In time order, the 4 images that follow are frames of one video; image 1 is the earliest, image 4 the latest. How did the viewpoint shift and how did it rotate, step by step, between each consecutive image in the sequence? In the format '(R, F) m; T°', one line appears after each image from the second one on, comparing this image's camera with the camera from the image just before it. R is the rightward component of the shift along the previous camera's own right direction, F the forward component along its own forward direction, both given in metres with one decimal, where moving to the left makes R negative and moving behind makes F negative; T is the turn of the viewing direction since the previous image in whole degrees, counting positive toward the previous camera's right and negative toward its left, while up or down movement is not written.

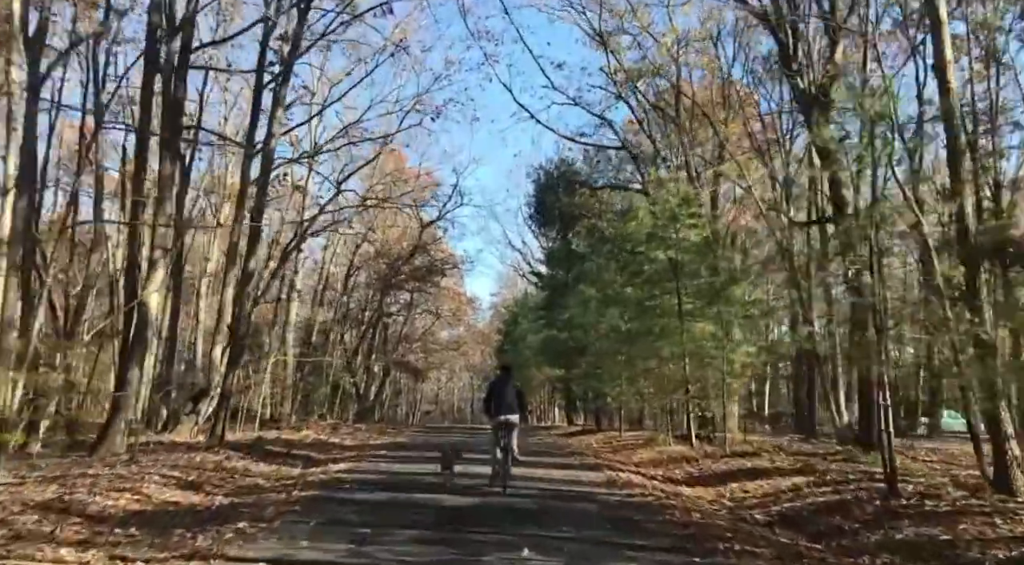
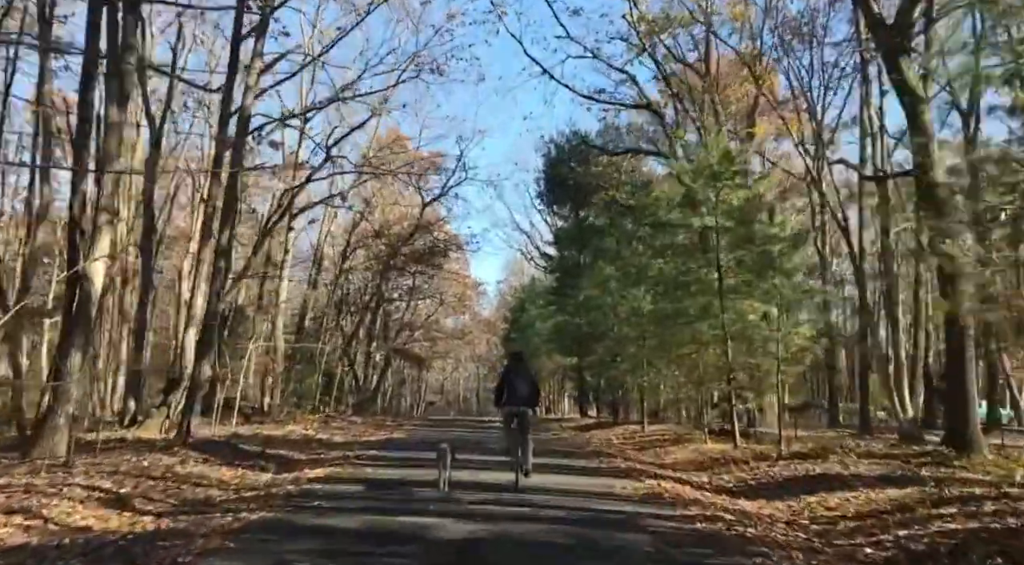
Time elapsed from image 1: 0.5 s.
(-0.1, +2.7) m; 0°
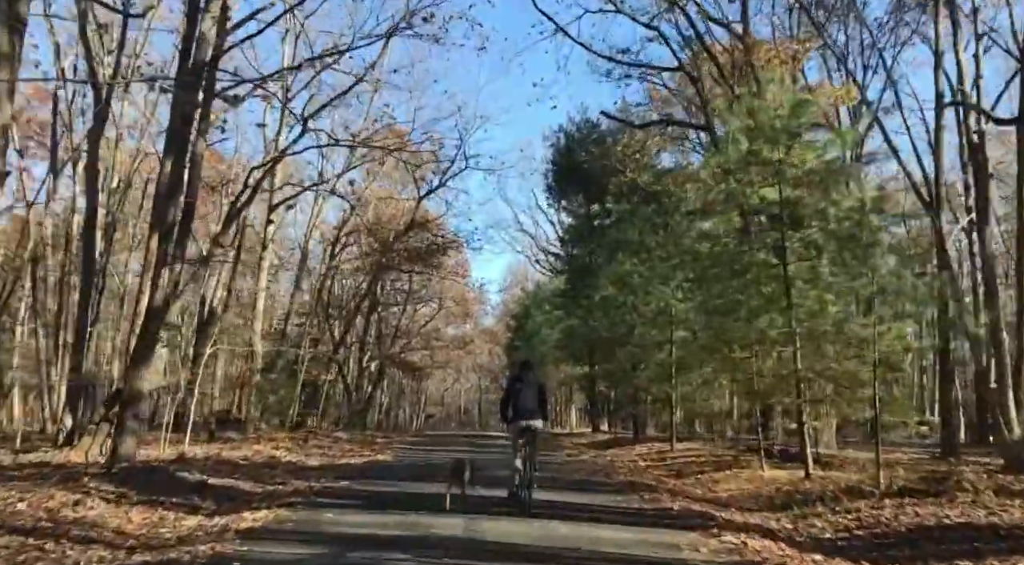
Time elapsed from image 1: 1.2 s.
(-0.1, +3.3) m; 0°
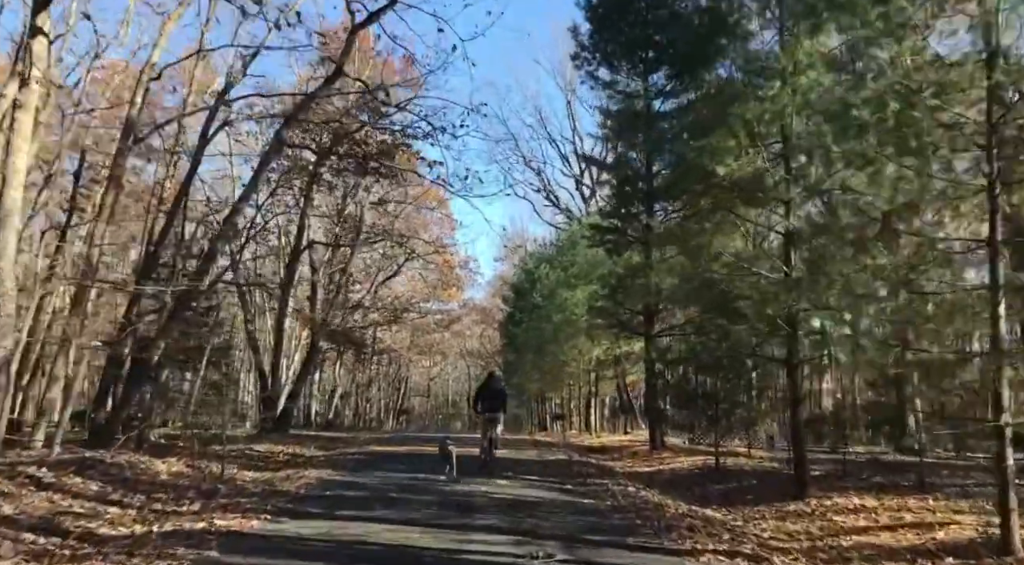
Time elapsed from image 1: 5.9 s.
(-0.3, +13.9) m; +1°
